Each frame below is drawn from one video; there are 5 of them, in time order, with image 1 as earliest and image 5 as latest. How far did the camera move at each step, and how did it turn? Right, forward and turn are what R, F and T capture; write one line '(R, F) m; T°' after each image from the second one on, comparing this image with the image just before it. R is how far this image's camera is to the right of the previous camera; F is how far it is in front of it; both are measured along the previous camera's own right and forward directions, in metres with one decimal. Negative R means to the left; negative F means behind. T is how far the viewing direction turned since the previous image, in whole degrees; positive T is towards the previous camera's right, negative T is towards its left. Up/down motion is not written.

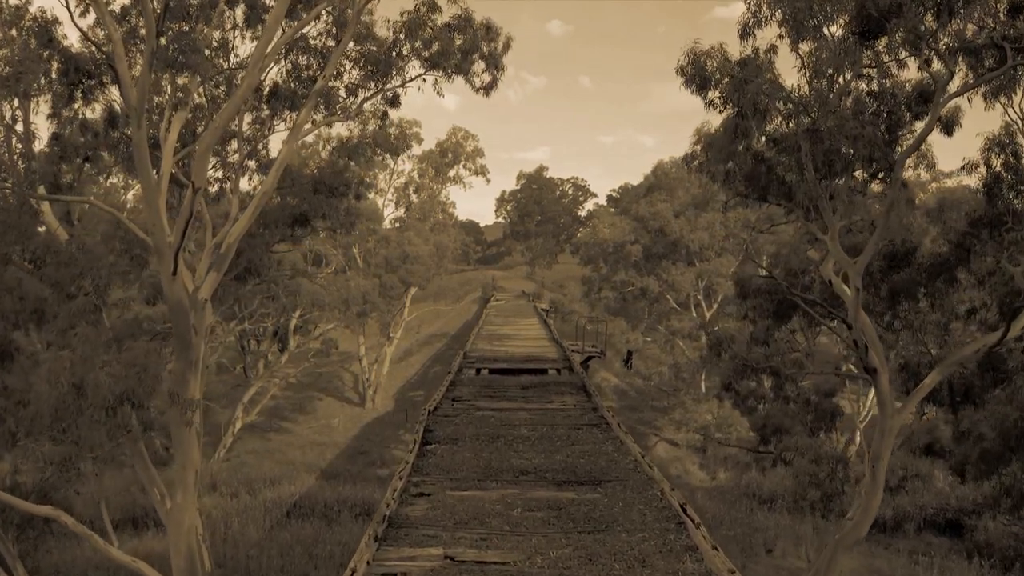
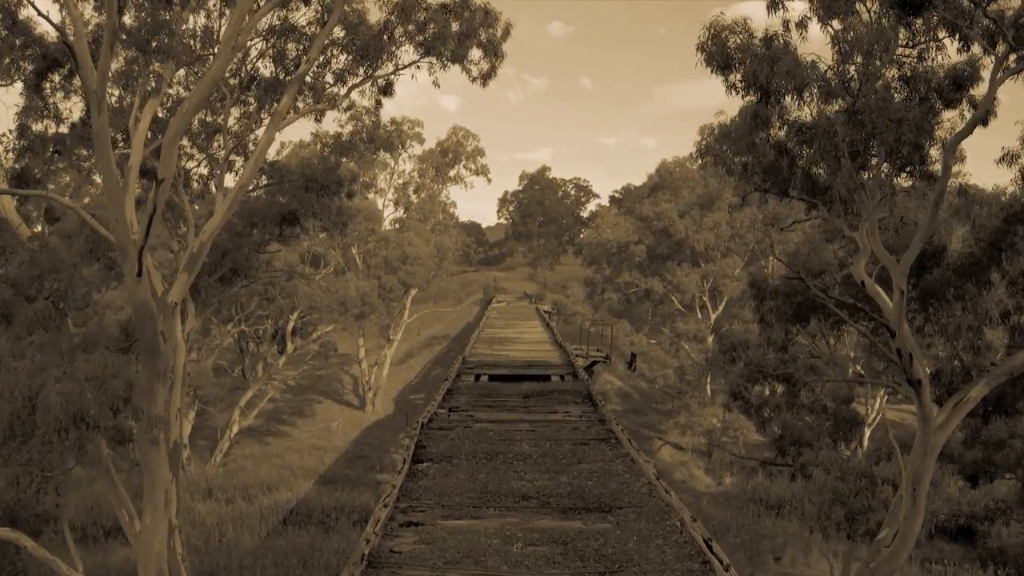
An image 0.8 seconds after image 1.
(0.0, +0.5) m; 0°
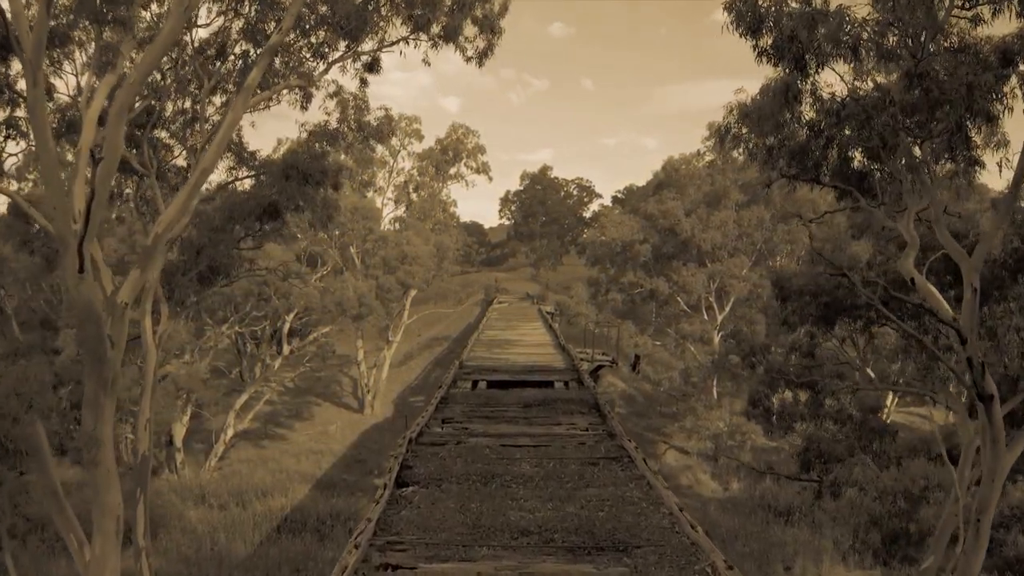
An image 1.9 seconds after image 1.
(0.0, +0.6) m; 0°
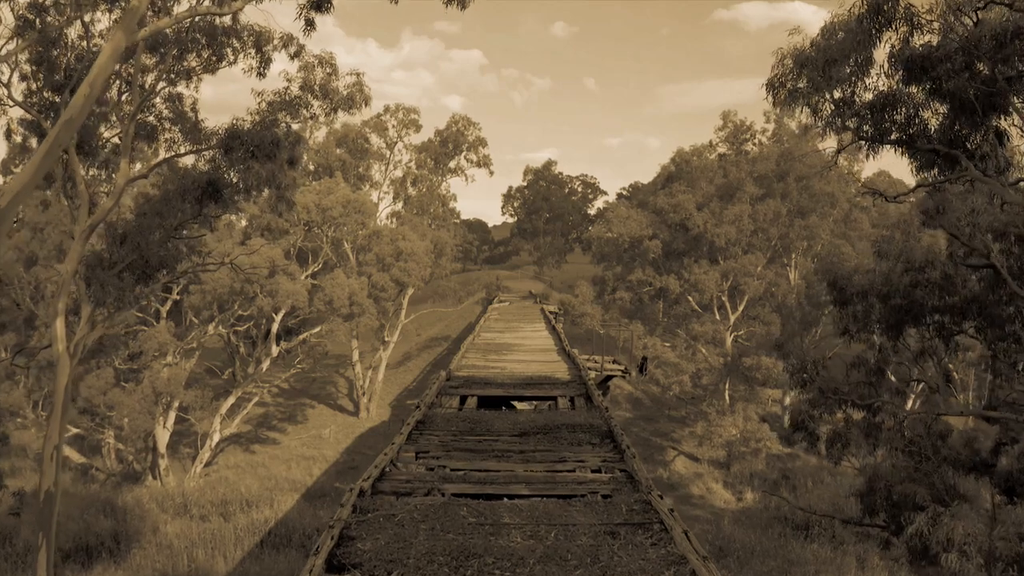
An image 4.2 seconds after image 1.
(+0.1, +1.3) m; 0°
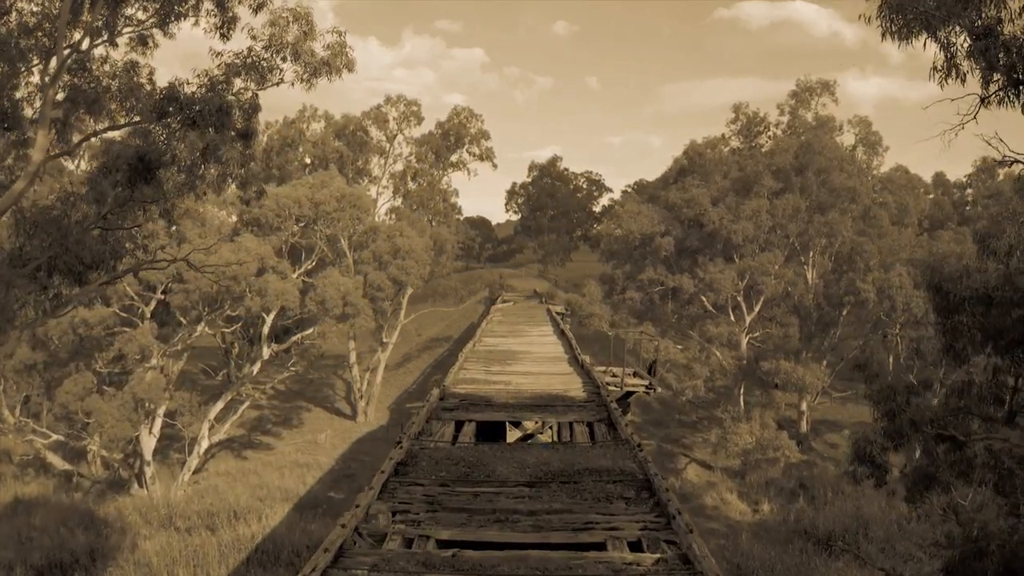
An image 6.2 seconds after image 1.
(0.0, +1.2) m; 0°
